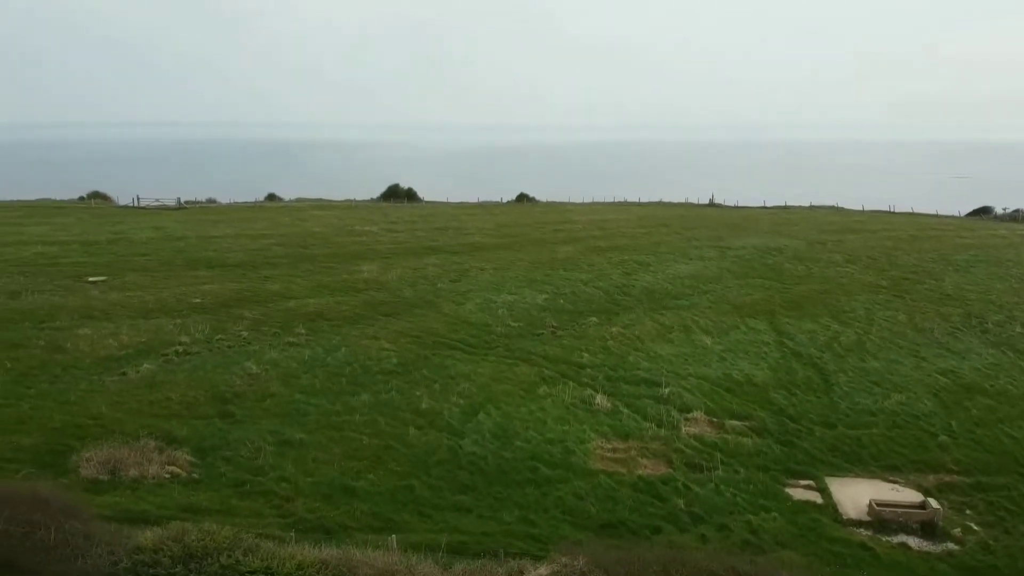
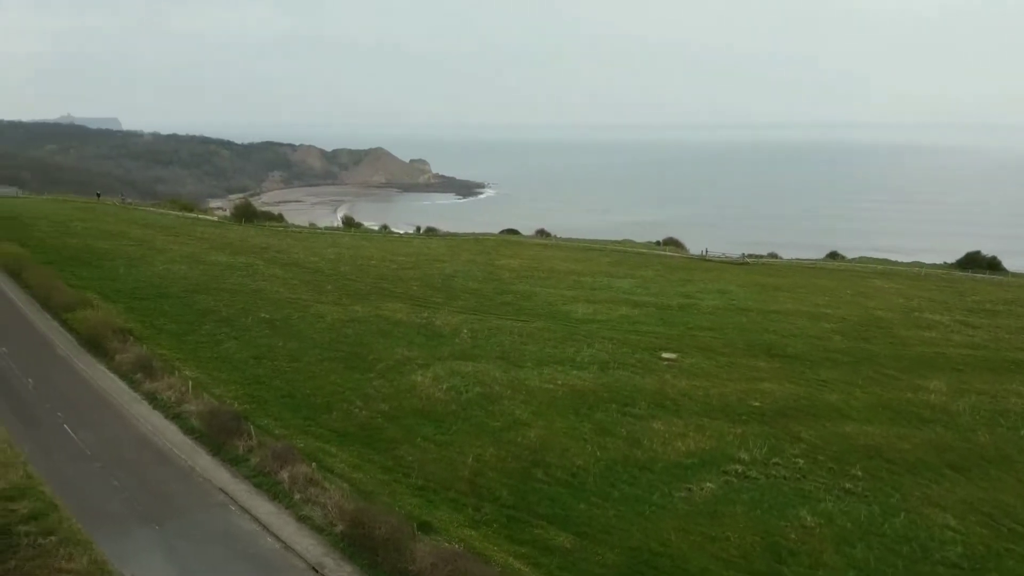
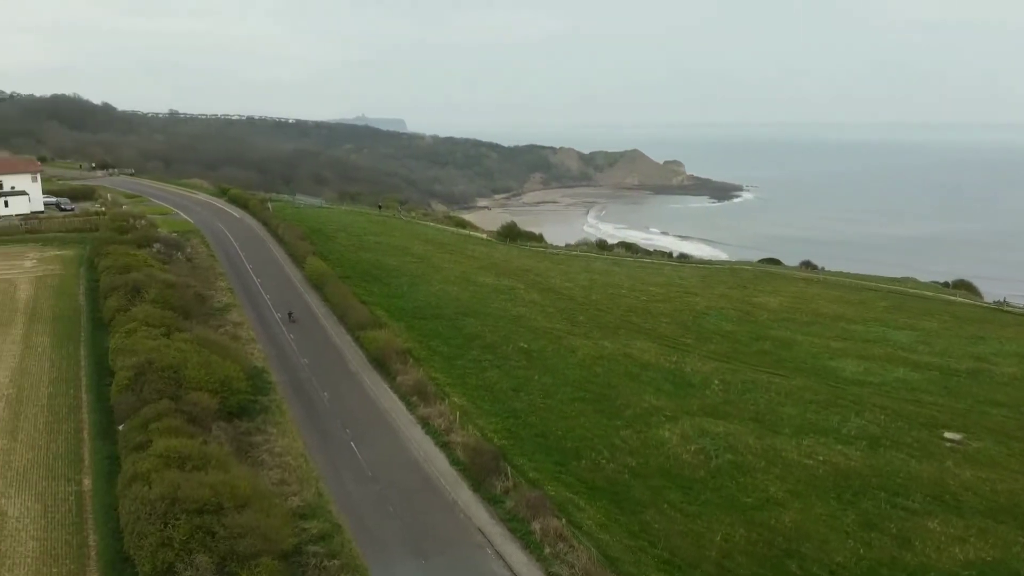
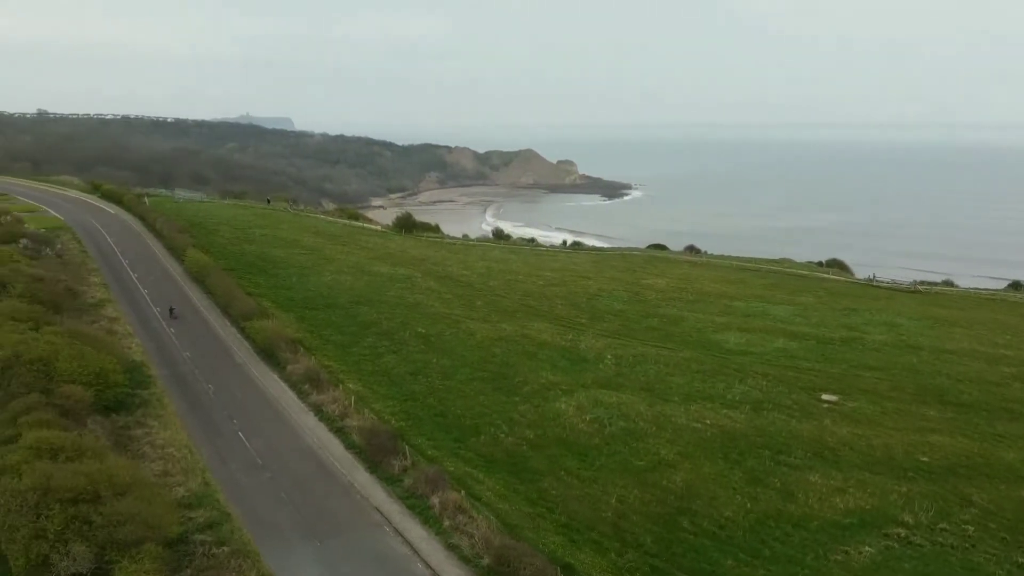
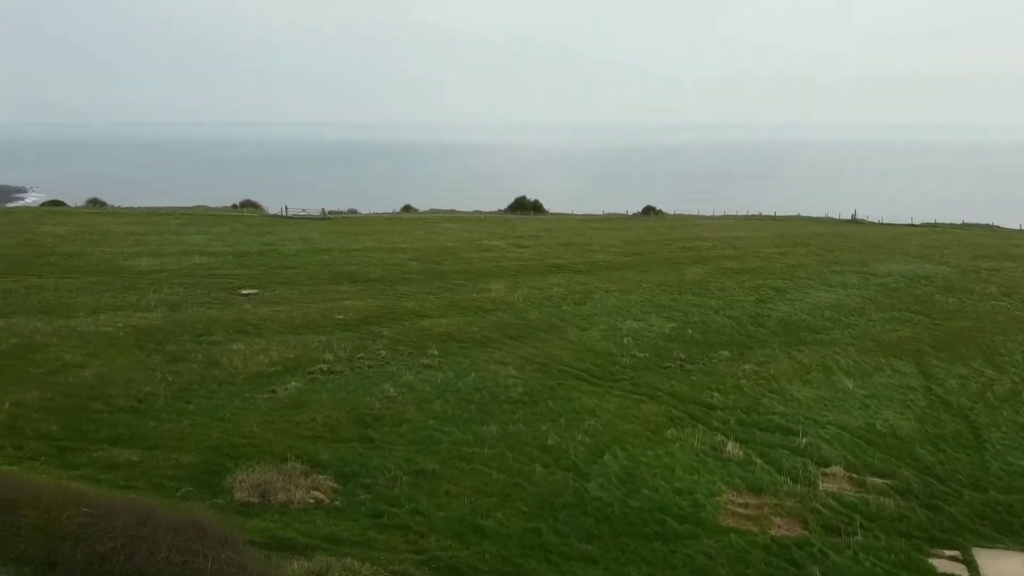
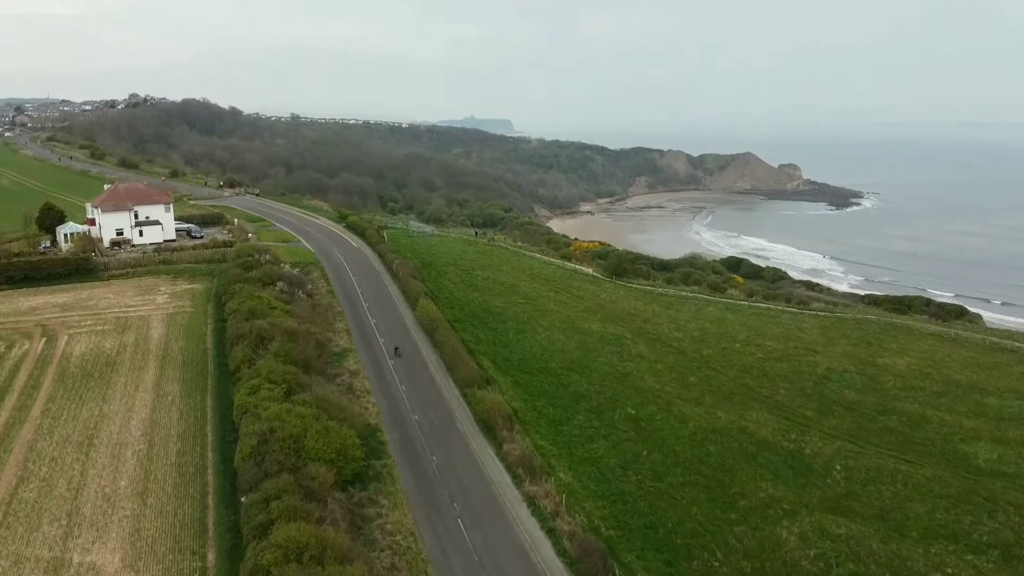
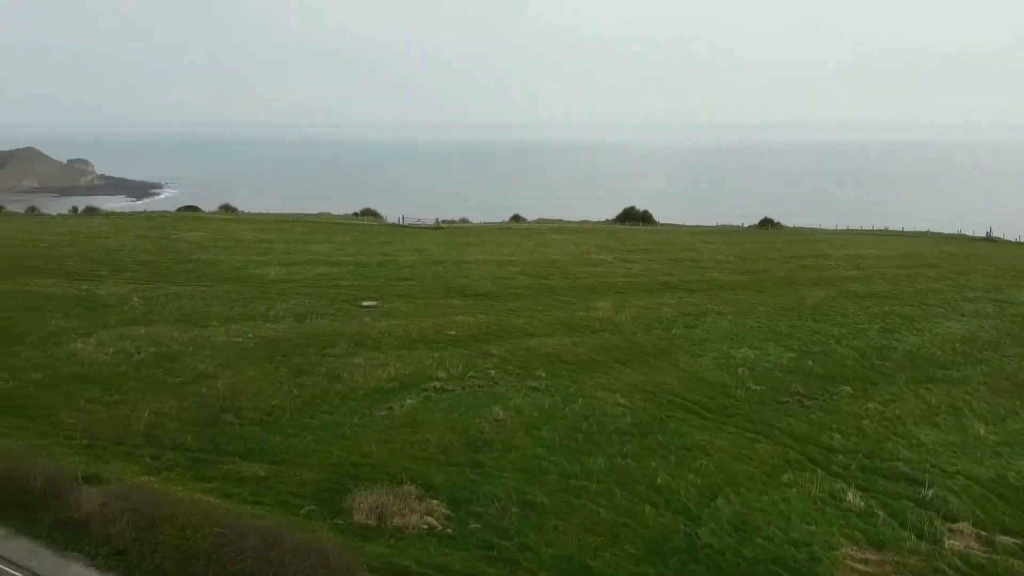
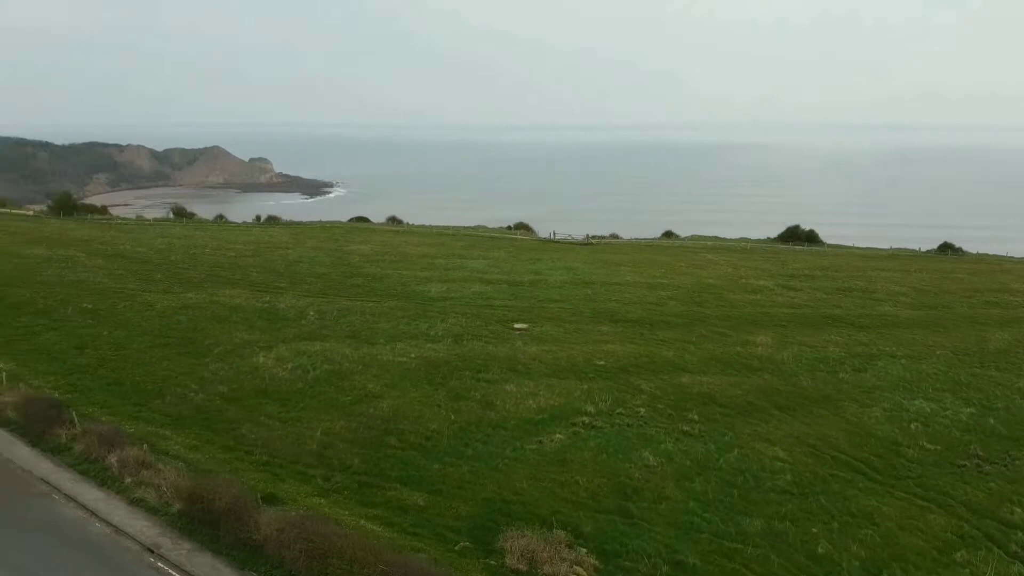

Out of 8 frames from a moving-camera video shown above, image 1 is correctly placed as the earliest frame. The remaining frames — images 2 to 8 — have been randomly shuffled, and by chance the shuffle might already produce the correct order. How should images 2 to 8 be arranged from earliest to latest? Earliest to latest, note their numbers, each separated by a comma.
5, 7, 8, 2, 4, 3, 6
